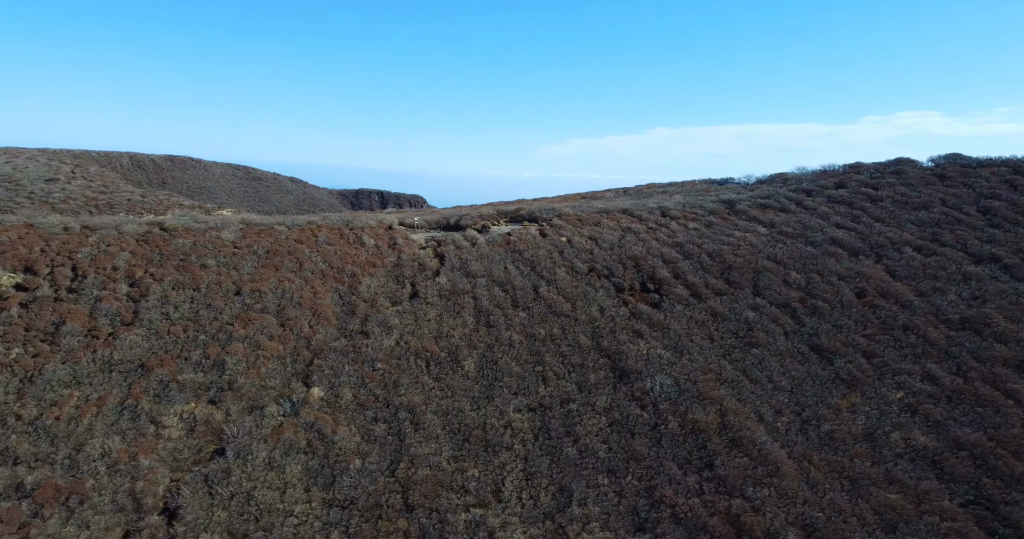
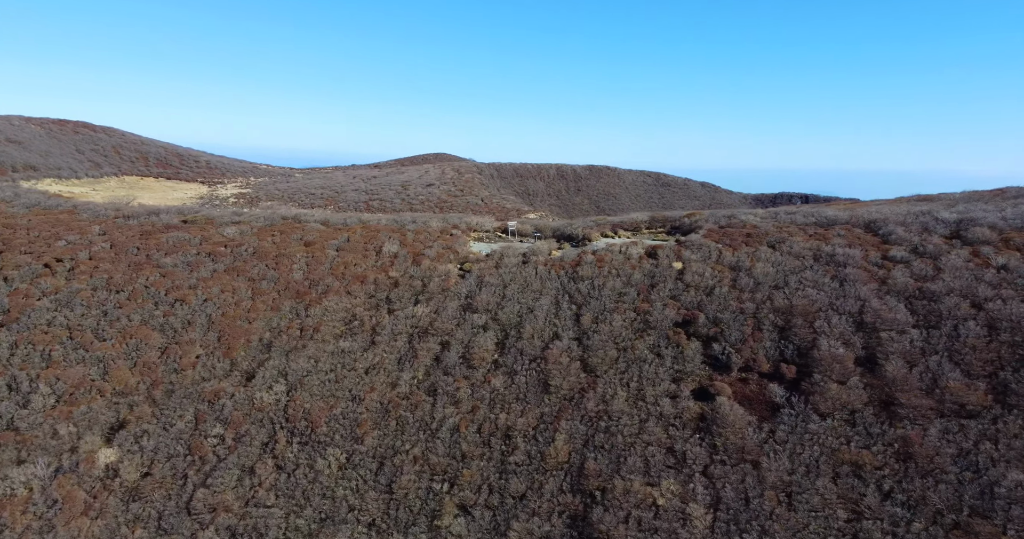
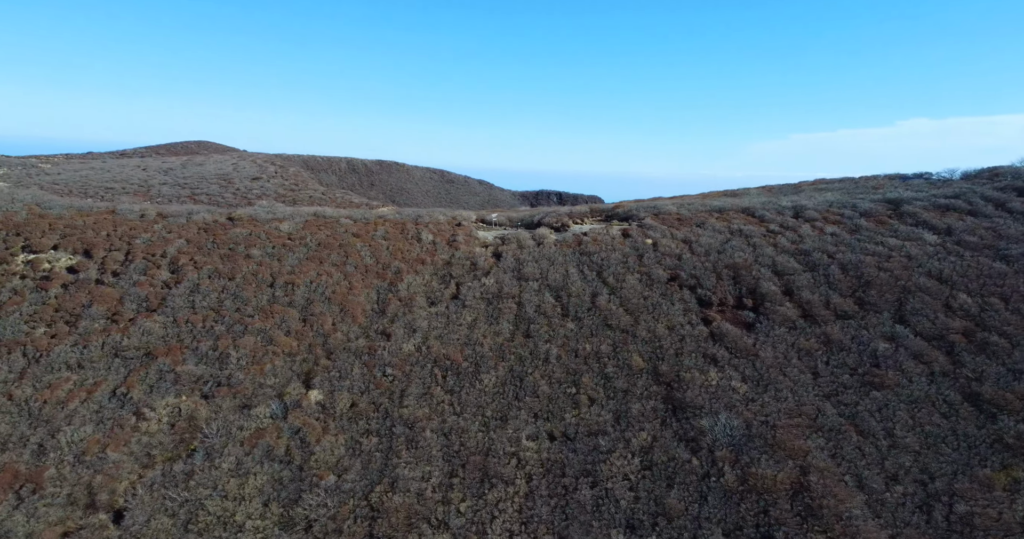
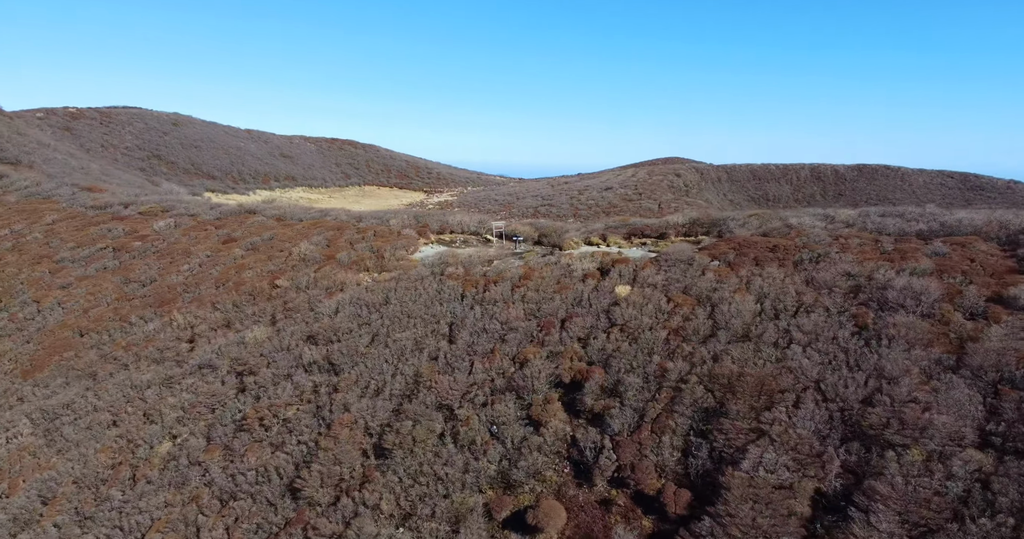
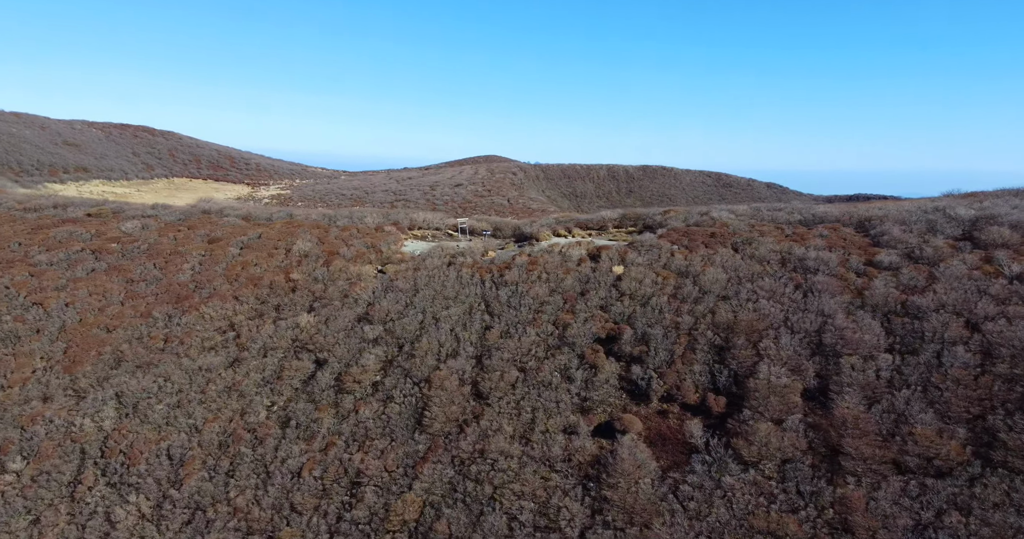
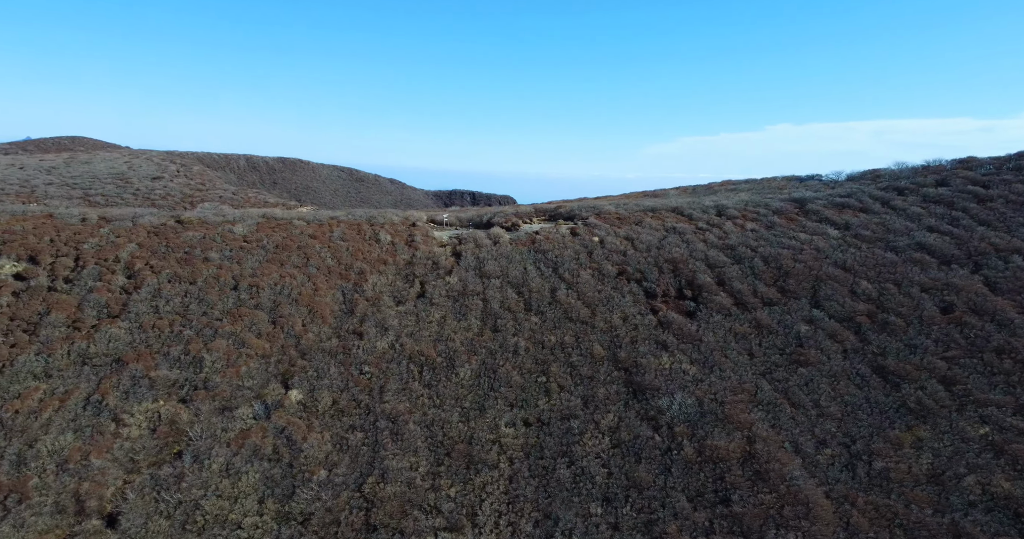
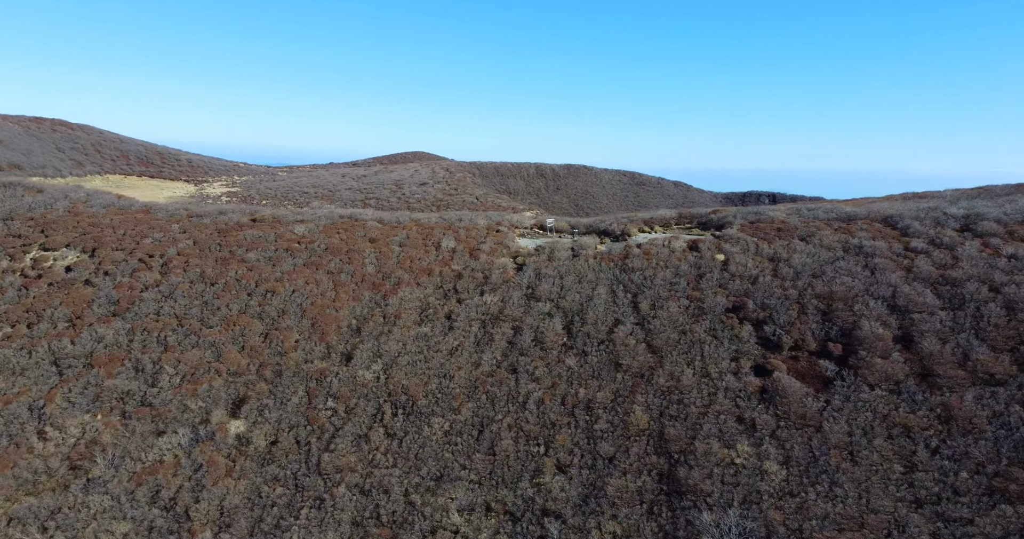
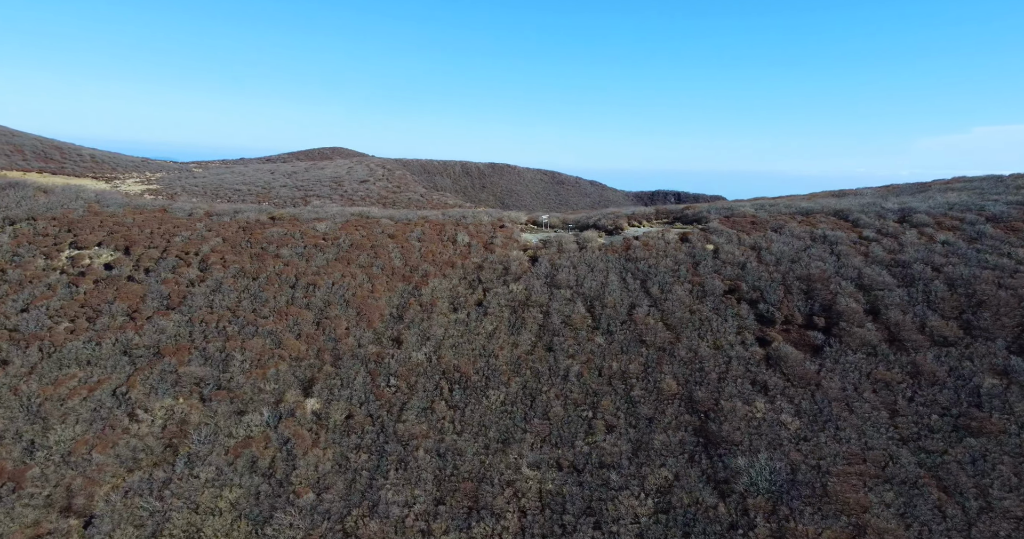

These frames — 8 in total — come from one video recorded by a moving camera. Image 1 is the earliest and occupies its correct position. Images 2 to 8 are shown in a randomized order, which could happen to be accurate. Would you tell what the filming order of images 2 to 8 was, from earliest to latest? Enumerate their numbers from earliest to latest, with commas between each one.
6, 3, 8, 7, 2, 5, 4
